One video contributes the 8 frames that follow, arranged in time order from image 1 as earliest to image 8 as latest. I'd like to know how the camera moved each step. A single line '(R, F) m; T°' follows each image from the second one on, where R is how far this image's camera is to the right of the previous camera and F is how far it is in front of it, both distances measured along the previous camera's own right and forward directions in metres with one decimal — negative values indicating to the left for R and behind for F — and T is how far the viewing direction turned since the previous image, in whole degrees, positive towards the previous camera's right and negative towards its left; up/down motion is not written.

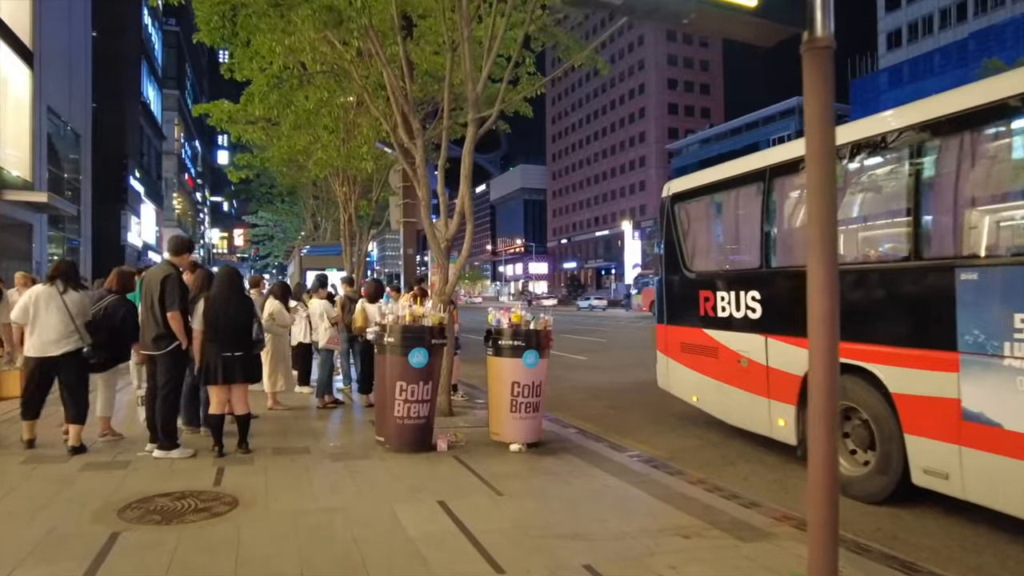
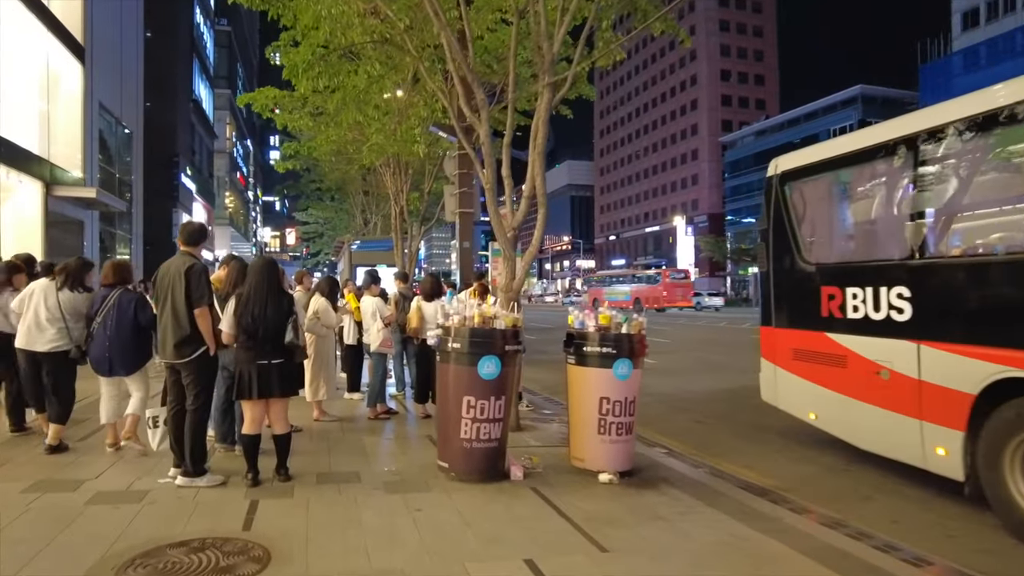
(-0.4, +1.3) m; -4°
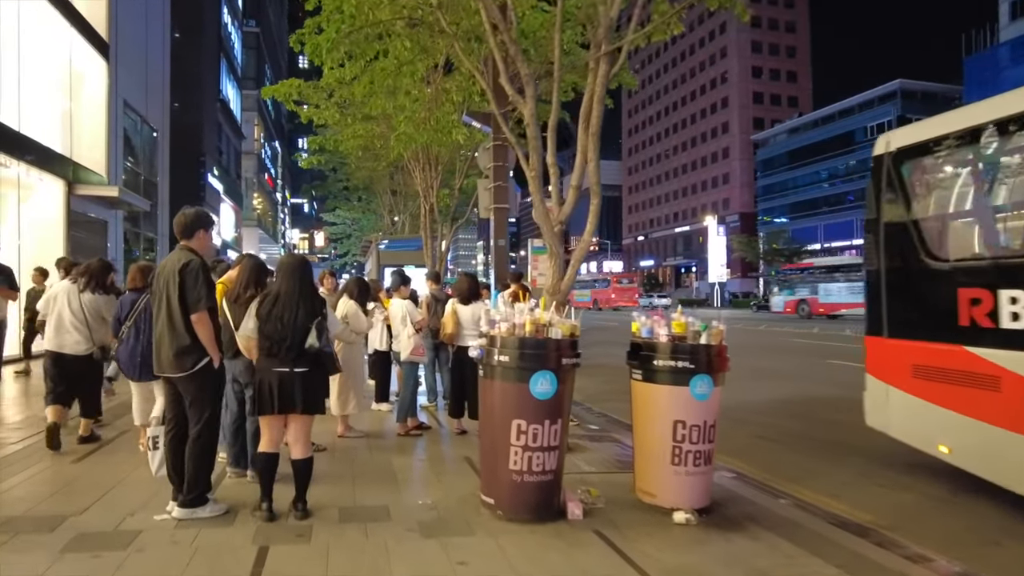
(-0.3, +1.0) m; -2°
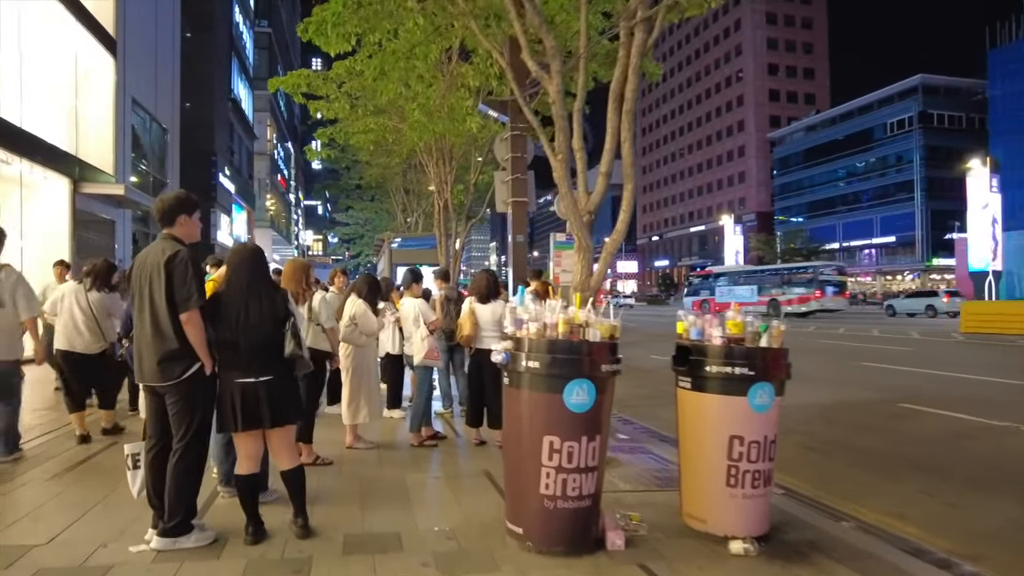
(-0.1, +0.7) m; -1°
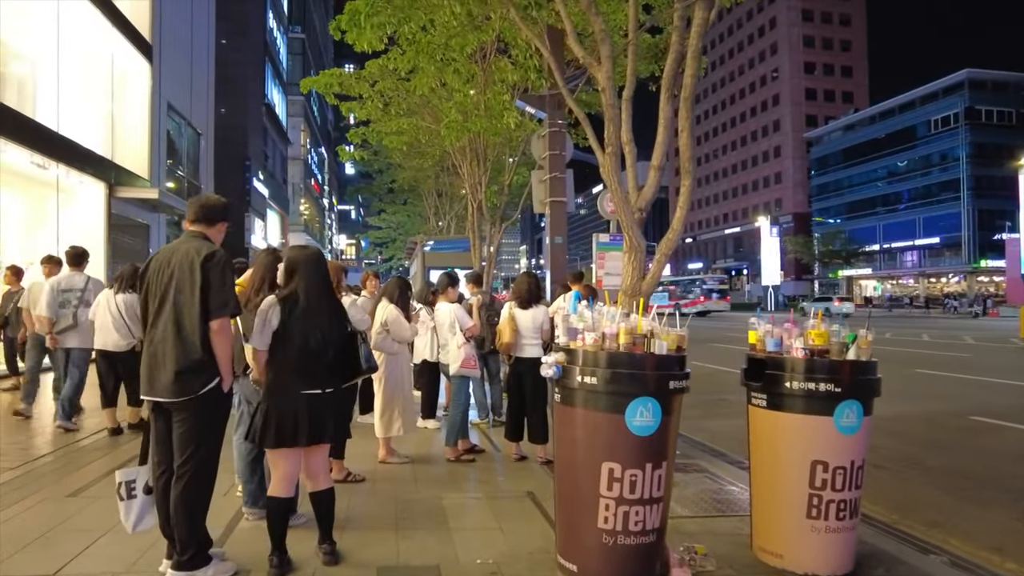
(-0.1, +0.5) m; -3°
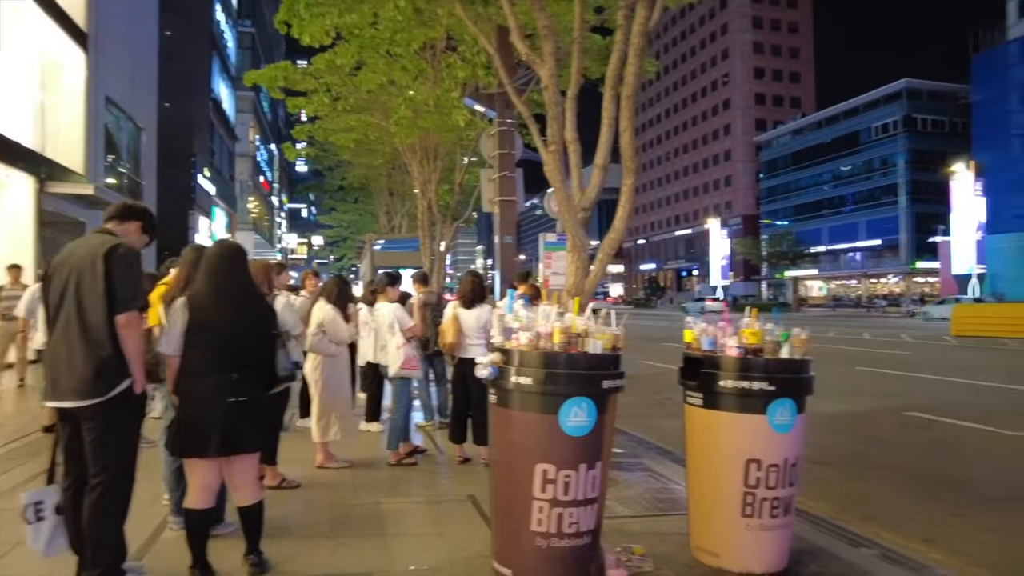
(+0.1, +0.1) m; +4°
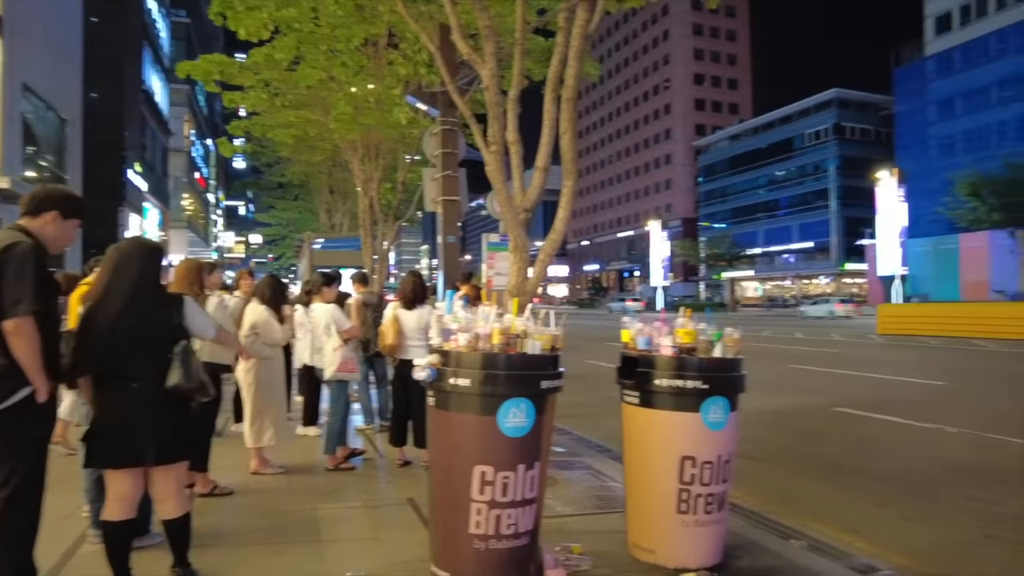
(0.0, 0.0) m; +5°
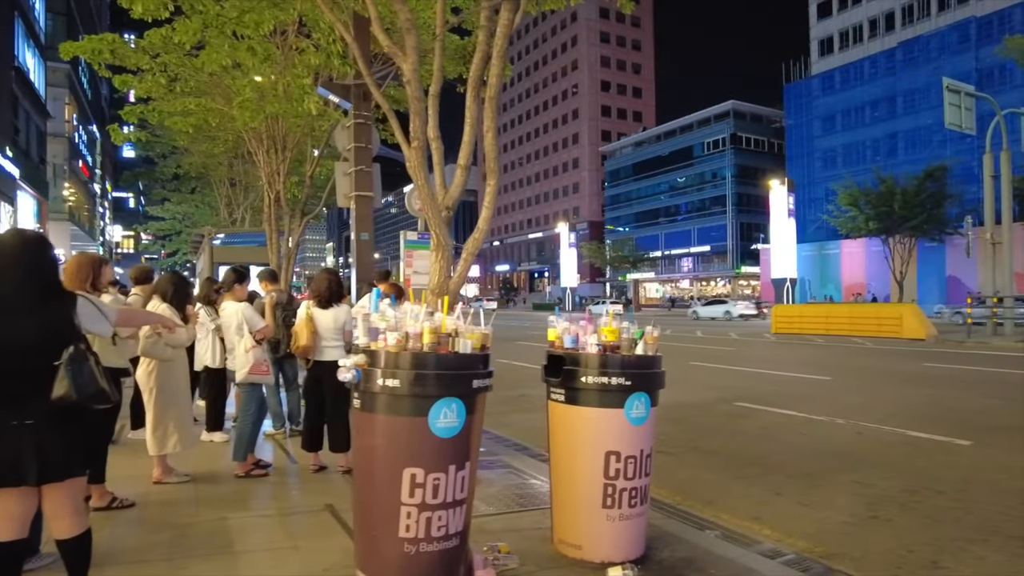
(-0.1, 0.0) m; +8°
